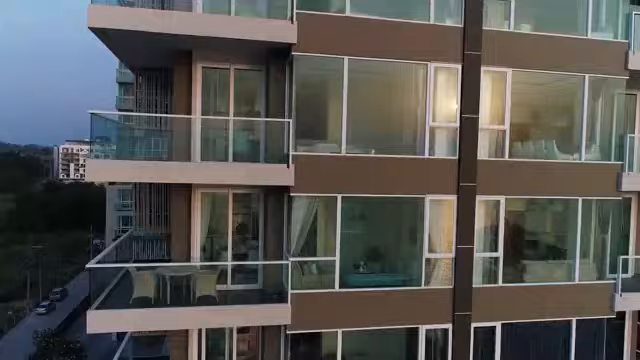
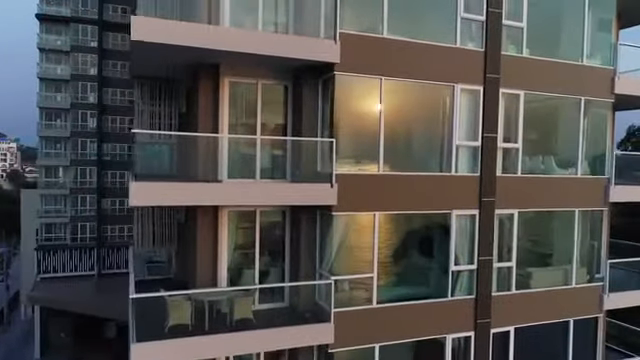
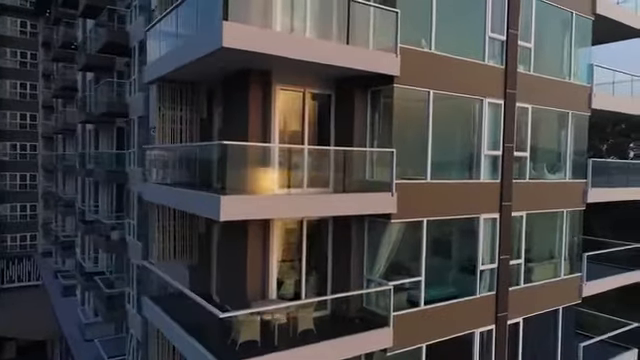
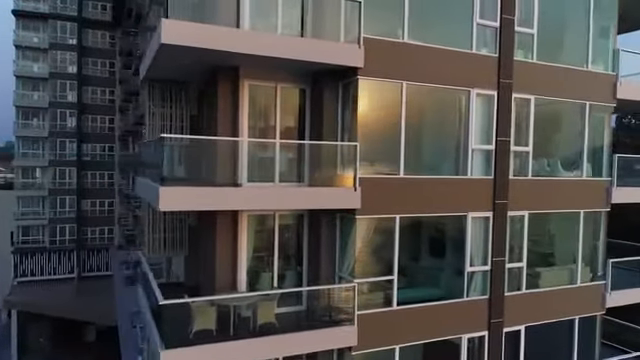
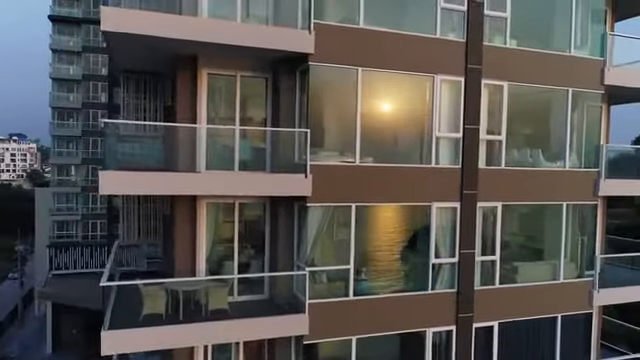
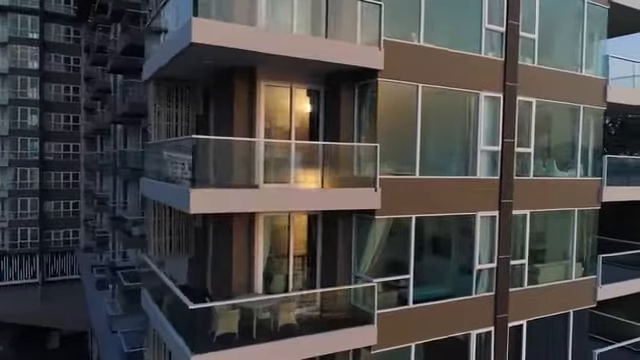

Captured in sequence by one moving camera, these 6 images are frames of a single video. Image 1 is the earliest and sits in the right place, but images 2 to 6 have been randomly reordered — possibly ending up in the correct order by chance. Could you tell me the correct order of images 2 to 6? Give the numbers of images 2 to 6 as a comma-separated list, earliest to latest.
5, 2, 4, 6, 3
